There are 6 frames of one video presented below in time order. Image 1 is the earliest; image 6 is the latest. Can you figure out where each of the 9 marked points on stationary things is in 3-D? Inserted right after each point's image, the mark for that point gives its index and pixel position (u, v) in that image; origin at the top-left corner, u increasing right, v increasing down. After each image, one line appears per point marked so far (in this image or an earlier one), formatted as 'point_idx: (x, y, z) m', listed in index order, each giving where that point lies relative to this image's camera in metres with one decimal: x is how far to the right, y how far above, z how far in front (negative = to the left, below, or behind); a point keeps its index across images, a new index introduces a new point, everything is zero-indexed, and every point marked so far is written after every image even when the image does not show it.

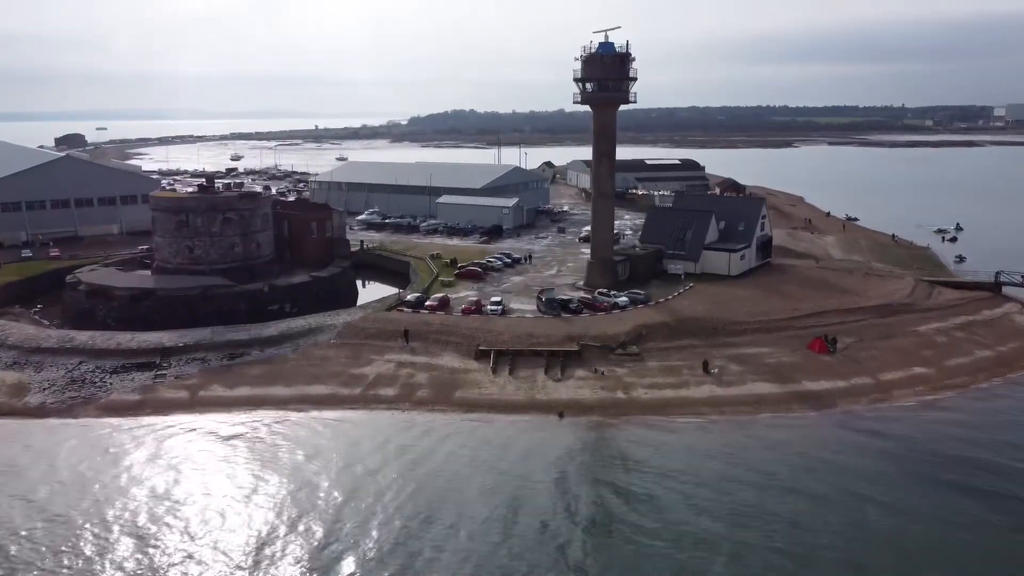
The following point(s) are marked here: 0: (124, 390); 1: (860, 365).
0: (-9.0, -2.4, +18.4) m
1: (+8.6, -1.9, +19.7) m
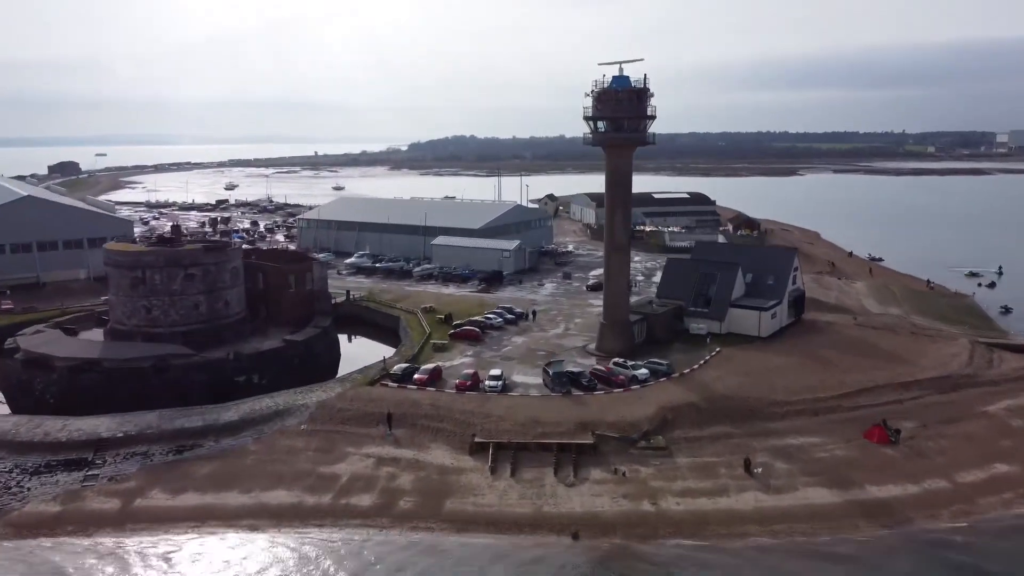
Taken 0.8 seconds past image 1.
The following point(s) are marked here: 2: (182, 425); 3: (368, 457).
0: (-9.0, -4.0, +15.2) m
1: (+8.7, -3.6, +16.4) m
2: (-7.2, -3.0, +17.4) m
3: (-3.0, -3.5, +16.6) m
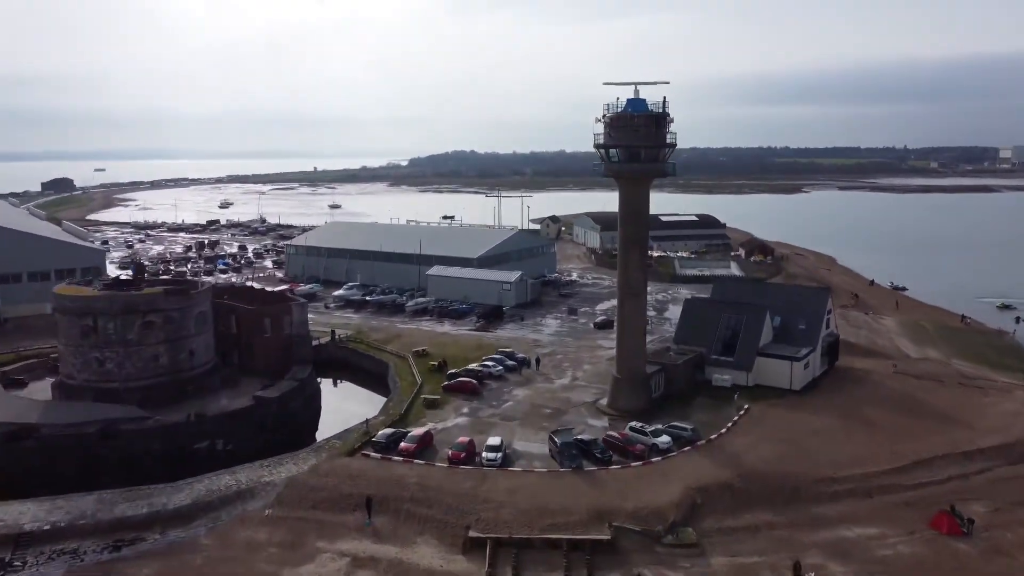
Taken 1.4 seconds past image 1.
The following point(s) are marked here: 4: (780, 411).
0: (-8.9, -5.1, +12.5) m
1: (+8.7, -4.7, +13.7) m
2: (-7.2, -4.1, +14.7) m
3: (-3.0, -4.6, +13.9) m
4: (+6.7, -3.1, +20.0) m
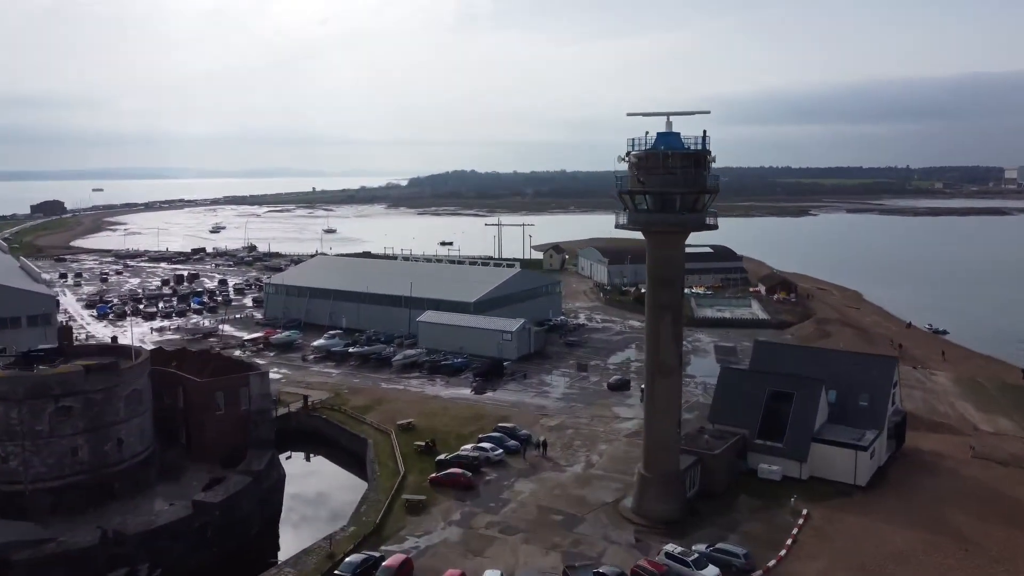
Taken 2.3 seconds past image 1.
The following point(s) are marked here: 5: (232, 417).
0: (-8.9, -6.5, +8.5) m
1: (+8.7, -6.2, +9.8) m
2: (-7.1, -5.6, +10.8) m
3: (-2.9, -6.1, +9.9) m
4: (+6.8, -4.7, +16.0) m
5: (-6.8, -3.2, +19.4) m
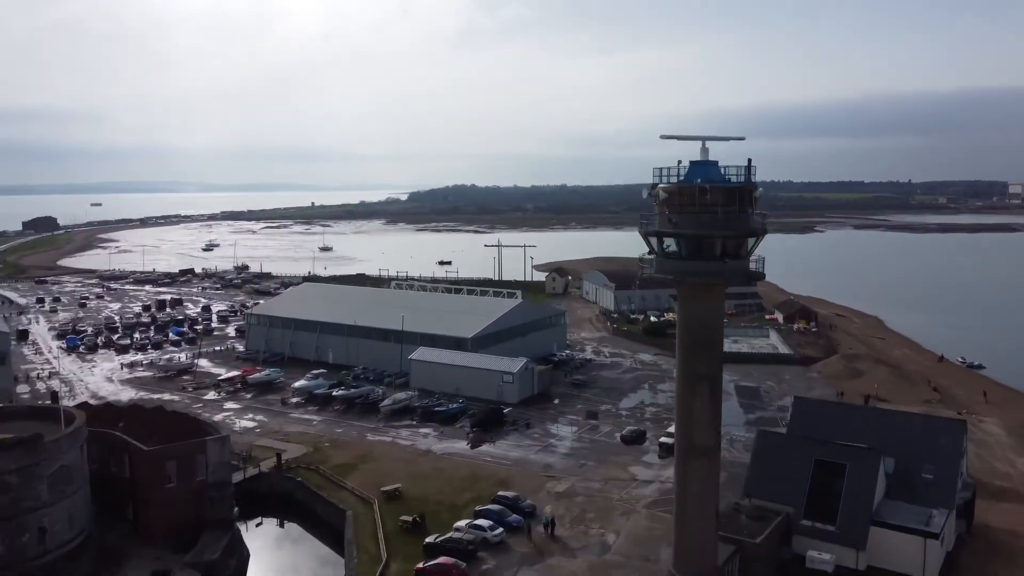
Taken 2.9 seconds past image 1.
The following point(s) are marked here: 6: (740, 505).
0: (-8.9, -7.4, +5.6) m
1: (+8.8, -7.1, +6.8) m
2: (-7.1, -6.5, +7.9) m
3: (-2.9, -7.0, +7.0) m
4: (+6.8, -5.7, +13.1) m
5: (-6.8, -4.2, +16.5) m
6: (+4.7, -4.4, +16.5) m
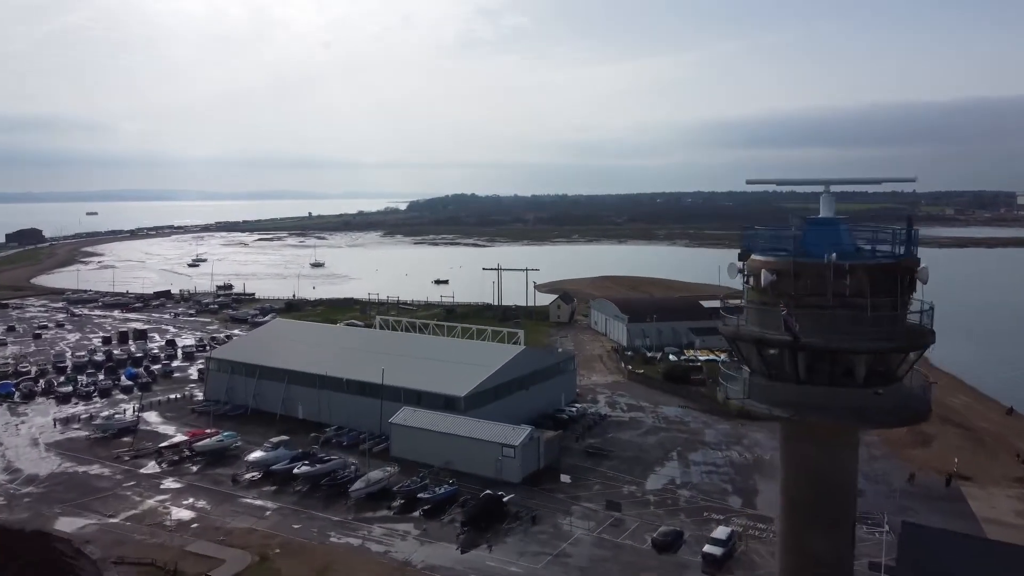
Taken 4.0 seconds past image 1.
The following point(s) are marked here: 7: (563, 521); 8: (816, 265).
0: (-8.8, -8.7, +0.6) m
1: (+8.8, -8.4, +1.8) m
2: (-7.1, -7.8, +2.9) m
3: (-2.9, -8.2, +2.0) m
4: (+6.8, -7.0, +8.1) m
5: (-6.8, -5.6, +11.5) m
6: (+4.7, -5.8, +11.5) m
7: (+1.3, -5.7, +19.6) m
8: (+2.8, +0.2, +7.4) m
